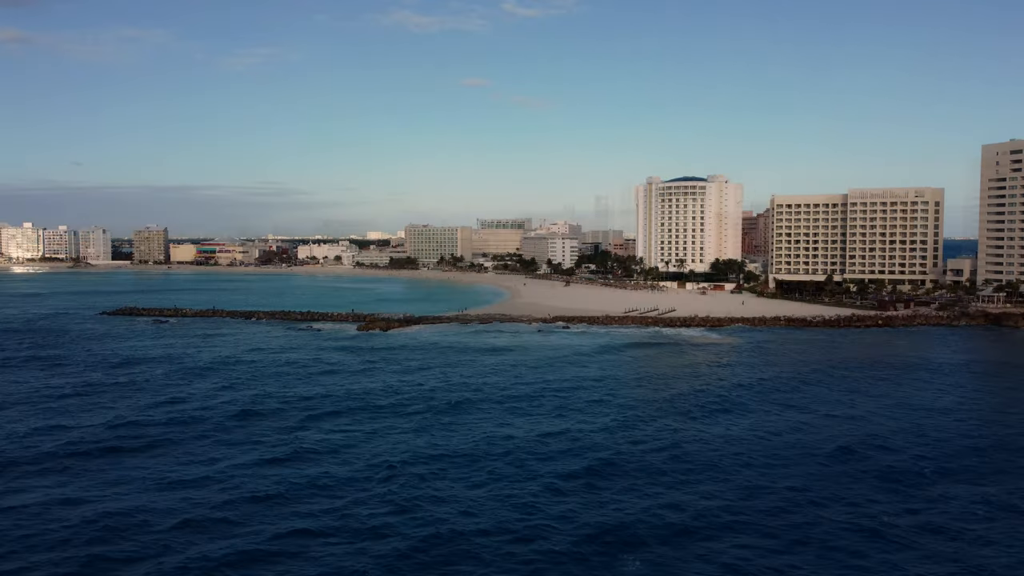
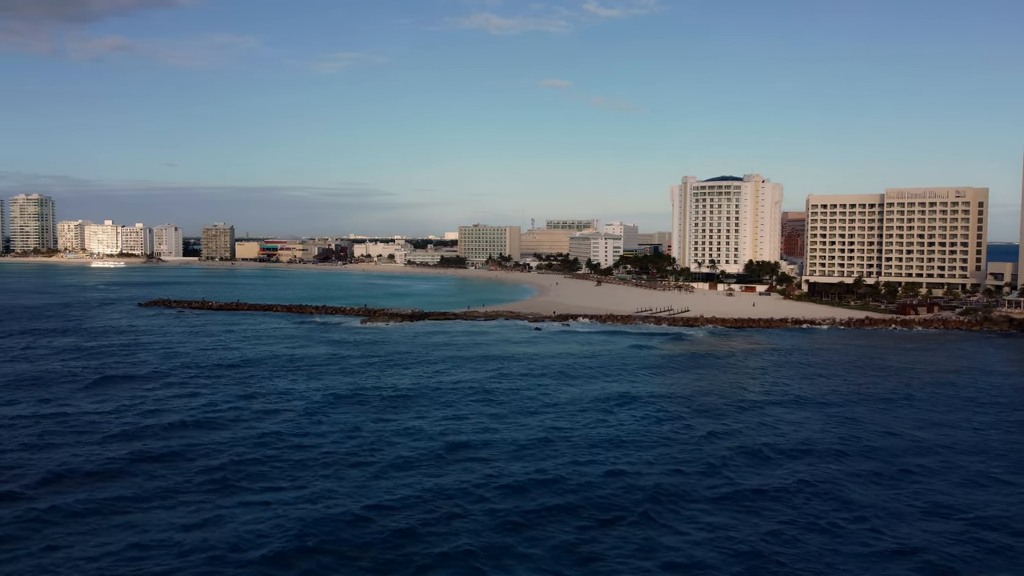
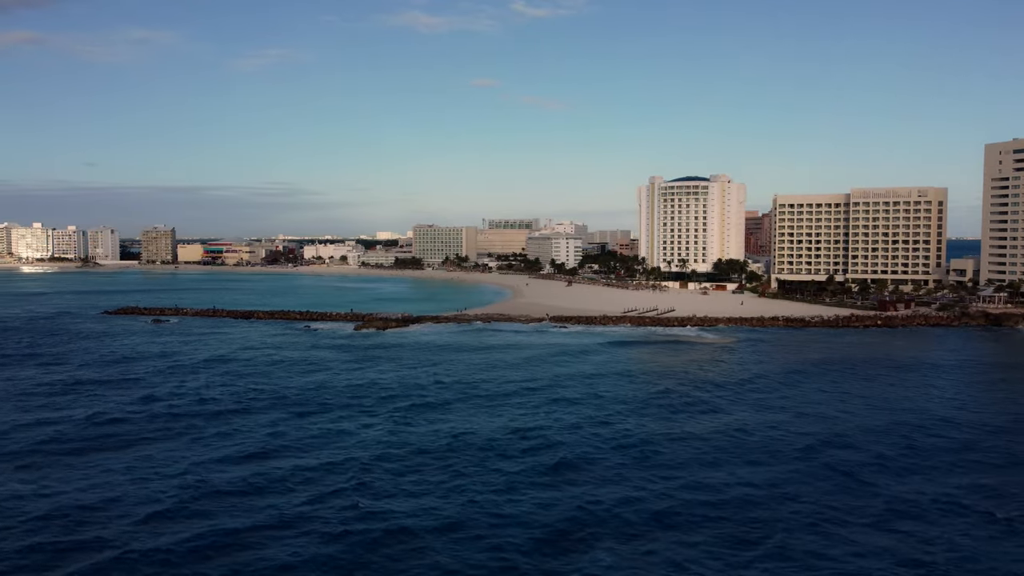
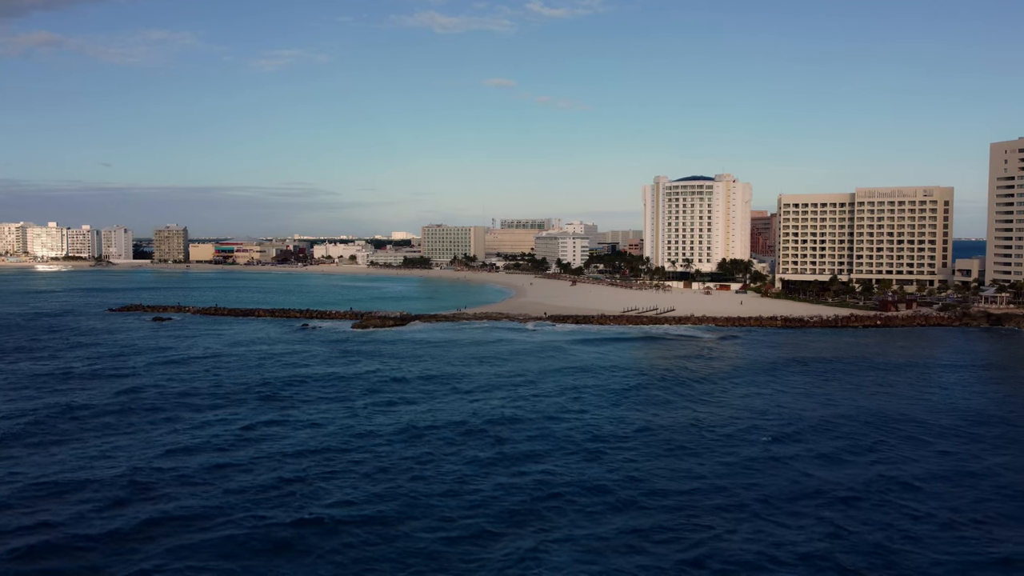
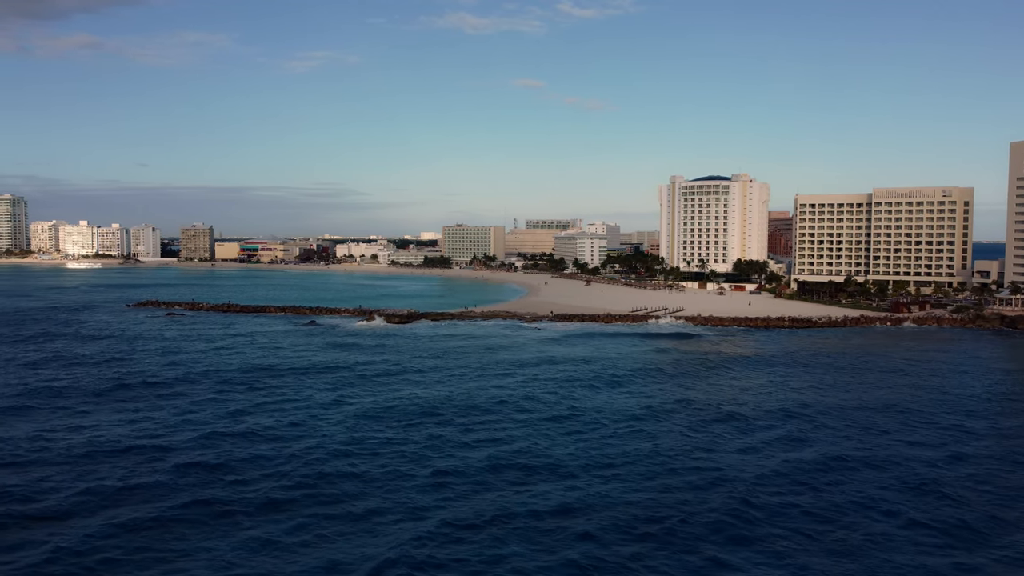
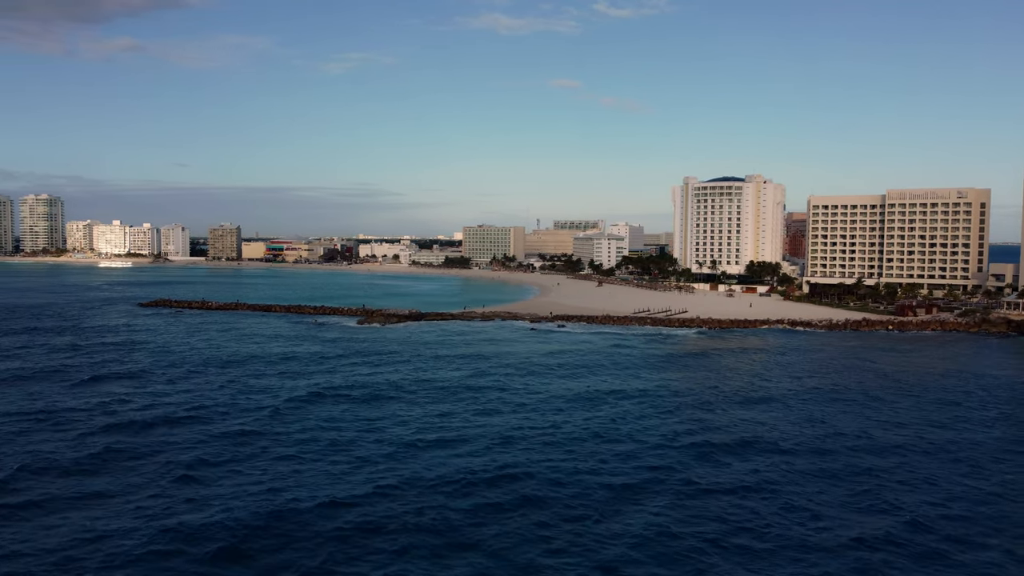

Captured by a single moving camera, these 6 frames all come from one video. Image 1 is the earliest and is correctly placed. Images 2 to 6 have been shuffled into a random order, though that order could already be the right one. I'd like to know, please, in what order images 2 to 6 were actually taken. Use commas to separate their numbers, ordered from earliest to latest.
3, 4, 5, 2, 6
